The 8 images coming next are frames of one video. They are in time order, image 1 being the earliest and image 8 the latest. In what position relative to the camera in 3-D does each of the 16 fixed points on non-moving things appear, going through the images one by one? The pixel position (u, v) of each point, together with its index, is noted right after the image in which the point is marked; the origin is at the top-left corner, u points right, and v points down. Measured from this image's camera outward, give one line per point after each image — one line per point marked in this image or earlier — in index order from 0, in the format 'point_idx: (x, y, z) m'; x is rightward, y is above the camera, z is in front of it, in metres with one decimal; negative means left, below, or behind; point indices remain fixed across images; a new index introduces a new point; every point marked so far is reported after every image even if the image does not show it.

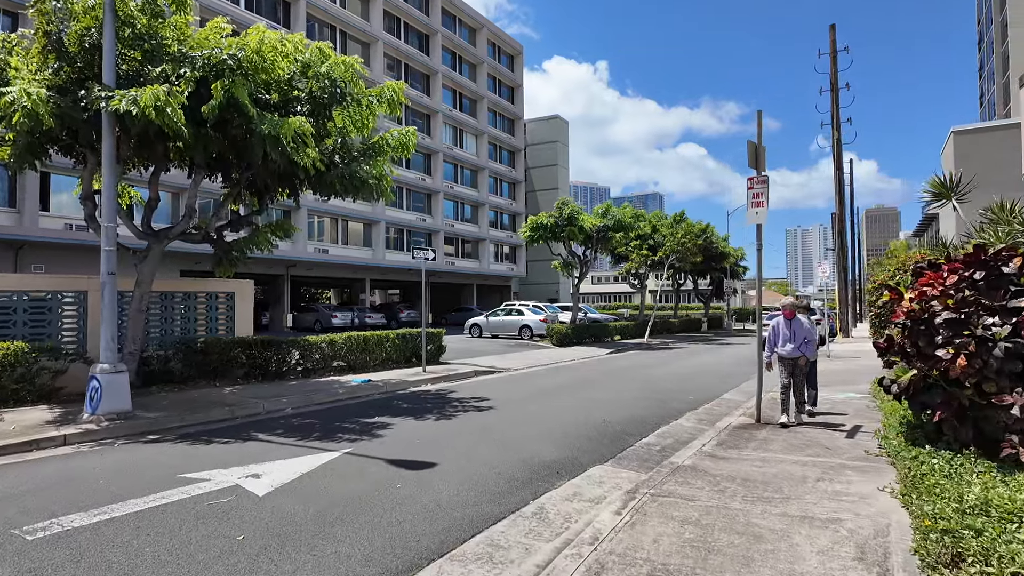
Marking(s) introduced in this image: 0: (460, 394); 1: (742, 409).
0: (-1.1, -2.2, +11.9) m
1: (+3.5, -1.9, +9.0) m
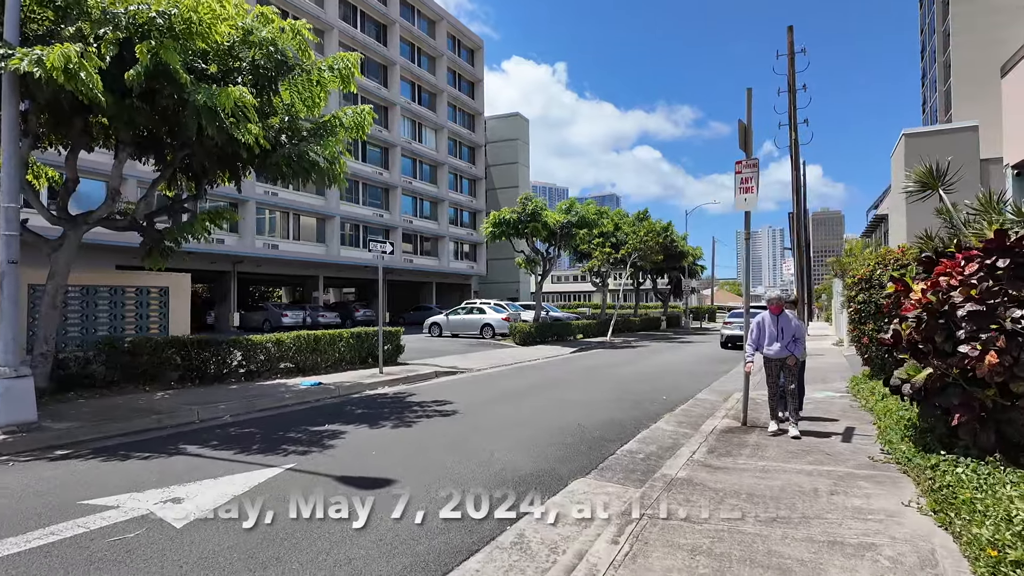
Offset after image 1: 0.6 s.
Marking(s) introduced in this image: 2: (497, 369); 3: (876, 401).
0: (-1.7, -2.1, +11.0) m
1: (+3.1, -1.8, +8.5) m
2: (-0.4, -2.3, +16.6) m
3: (+4.8, -1.5, +7.6) m
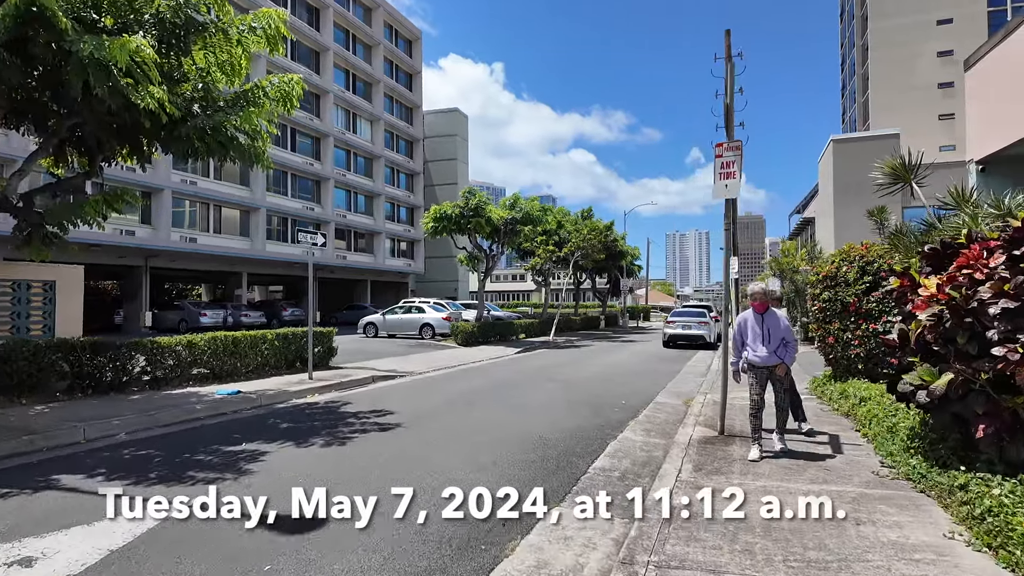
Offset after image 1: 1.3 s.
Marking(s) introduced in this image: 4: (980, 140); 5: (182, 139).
0: (-2.6, -2.0, +9.9) m
1: (+2.4, -1.7, +7.8) m
2: (-1.9, -2.2, +15.5) m
3: (+4.2, -1.4, +7.2) m
4: (+7.1, +2.3, +8.7) m
5: (-4.9, +2.2, +8.6) m
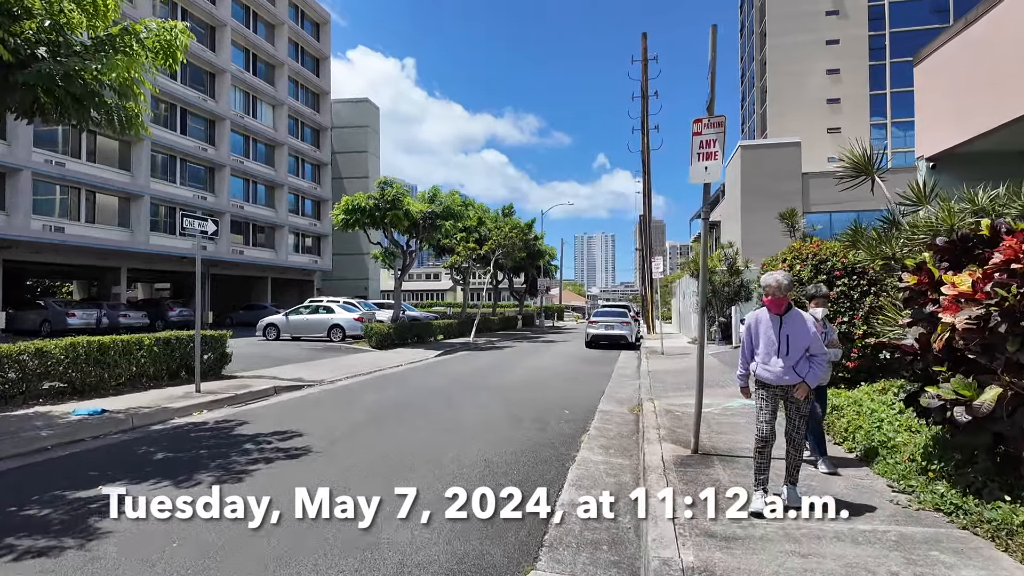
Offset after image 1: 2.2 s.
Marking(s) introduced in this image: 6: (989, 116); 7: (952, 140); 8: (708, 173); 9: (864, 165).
0: (-3.6, -1.9, +8.2) m
1: (+1.7, -1.7, +7.0) m
2: (-3.8, -2.2, +13.9) m
3: (+3.5, -1.4, +6.6) m
4: (+6.2, +2.3, +8.6) m
5: (-5.6, +2.3, +6.6) m
6: (+6.2, +2.2, +7.6) m
7: (+6.2, +2.1, +8.3) m
8: (+1.9, +1.1, +5.6) m
9: (+4.5, +1.6, +7.6) m
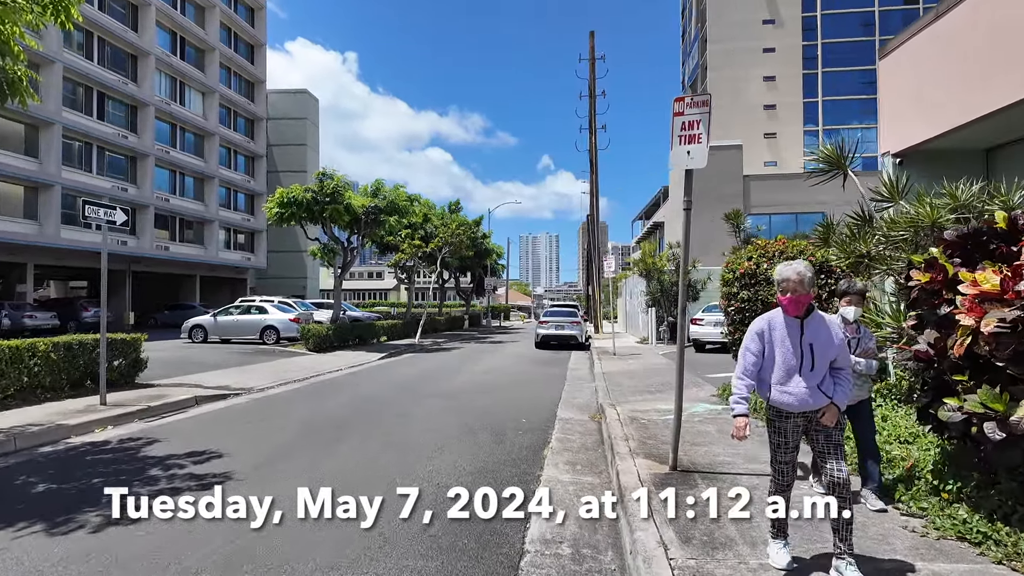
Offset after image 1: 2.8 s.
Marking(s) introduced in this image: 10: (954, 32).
0: (-4.2, -1.9, +7.1) m
1: (+1.2, -1.7, +6.4) m
2: (-4.9, -2.1, +12.8) m
3: (+3.1, -1.4, +6.2) m
4: (+5.5, +2.3, +8.4) m
5: (-6.0, +2.3, +5.3) m
6: (+5.6, +2.2, +7.4) m
7: (+5.6, +2.1, +8.1) m
8: (+1.5, +1.1, +5.0) m
9: (+4.0, +1.6, +7.2) m
10: (+5.7, +3.3, +7.5) m
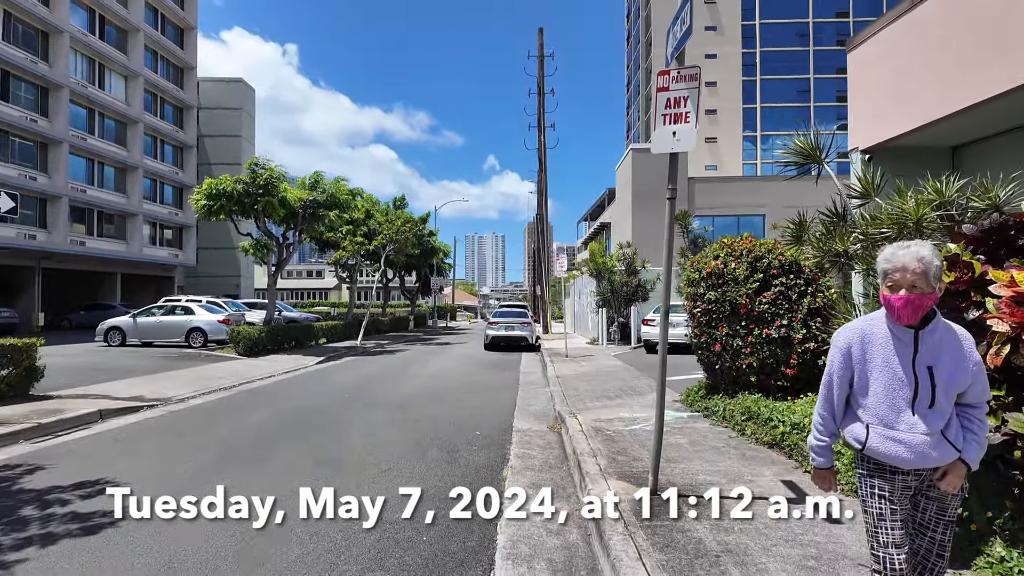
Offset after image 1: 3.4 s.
0: (-4.7, -1.9, +6.0) m
1: (+0.7, -1.7, +5.7) m
2: (-5.9, -2.1, +11.5) m
3: (+2.7, -1.4, +5.7) m
4: (+4.9, +2.3, +8.1) m
5: (-6.3, +2.3, +4.0) m
6: (+5.1, +2.2, +7.2) m
7: (+5.0, +2.1, +7.8) m
8: (+1.2, +1.1, +4.4) m
9: (+3.5, +1.6, +6.8) m
10: (+5.1, +3.3, +7.2) m
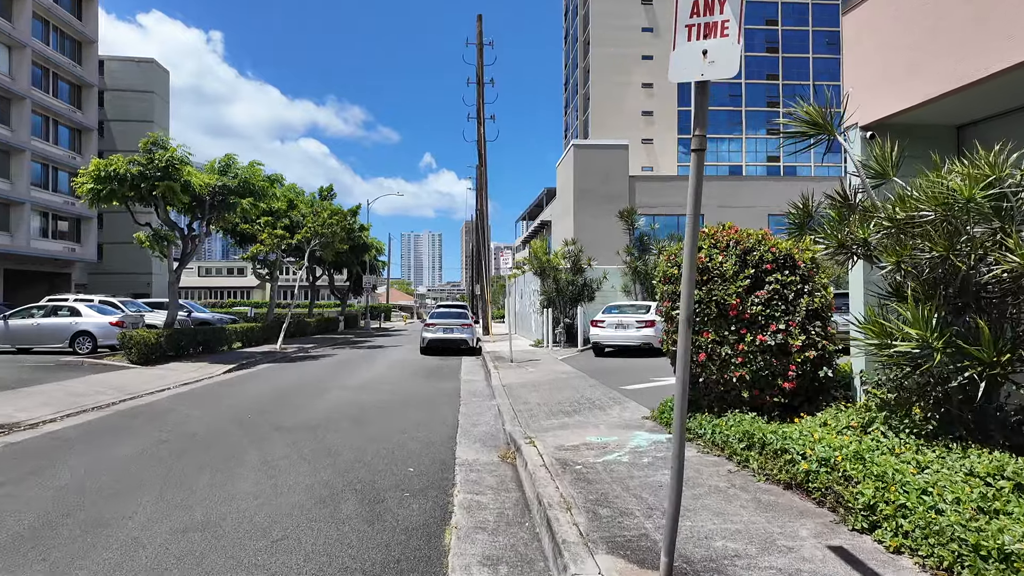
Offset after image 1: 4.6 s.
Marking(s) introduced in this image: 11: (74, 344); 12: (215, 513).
0: (-5.1, -1.9, +3.9) m
1: (+0.4, -1.7, +4.3) m
2: (-6.9, -2.1, +9.3) m
3: (+2.3, -1.4, +4.5) m
4: (+4.2, +2.3, +7.1) m
5: (-6.5, +2.3, +1.8) m
6: (+4.5, +2.2, +6.2) m
7: (+4.3, +2.1, +6.8) m
8: (+1.0, +1.1, +2.9) m
9: (+3.0, +1.6, +5.6) m
10: (+4.5, +3.3, +6.2) m
11: (-13.4, -1.7, +18.0) m
12: (-2.4, -1.8, +4.6) m
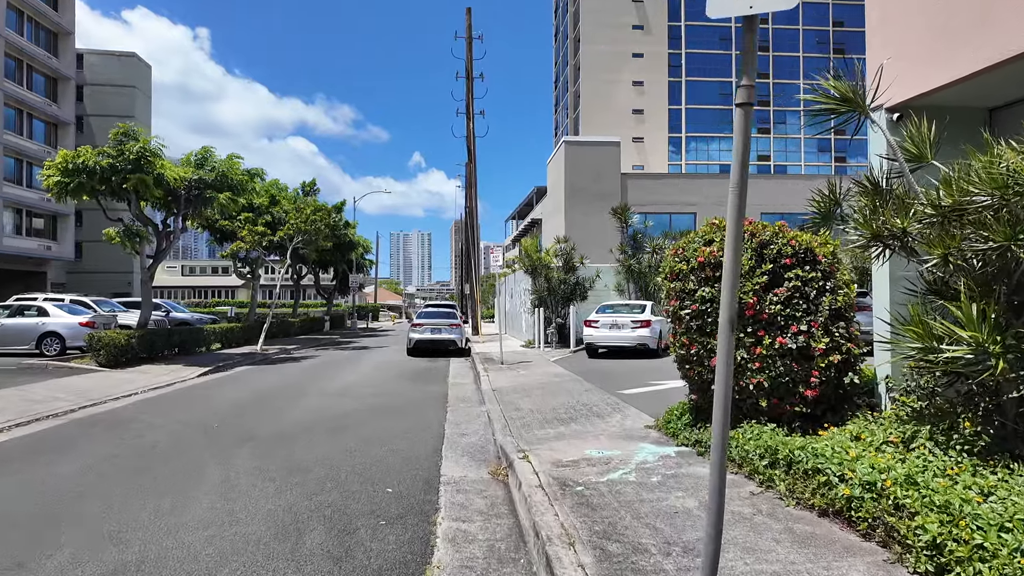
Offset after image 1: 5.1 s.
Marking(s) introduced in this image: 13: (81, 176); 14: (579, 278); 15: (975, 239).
0: (-5.1, -1.8, +3.1) m
1: (+0.3, -1.6, +3.6) m
2: (-7.0, -2.0, +8.5) m
3: (+2.2, -1.4, +3.8) m
4: (+4.1, +2.3, +6.5) m
5: (-6.5, +2.4, +1.0) m
6: (+4.4, +2.3, +5.6) m
7: (+4.3, +2.1, +6.2) m
8: (+1.0, +1.2, +2.3) m
9: (+2.9, +1.6, +5.0) m
10: (+4.5, +3.3, +5.6) m
11: (-13.7, -1.7, +17.1) m
12: (-2.4, -1.8, +3.9) m
13: (-11.5, +2.9, +15.6) m
14: (+2.3, +0.3, +20.0) m
15: (+3.3, +0.3, +4.2) m
